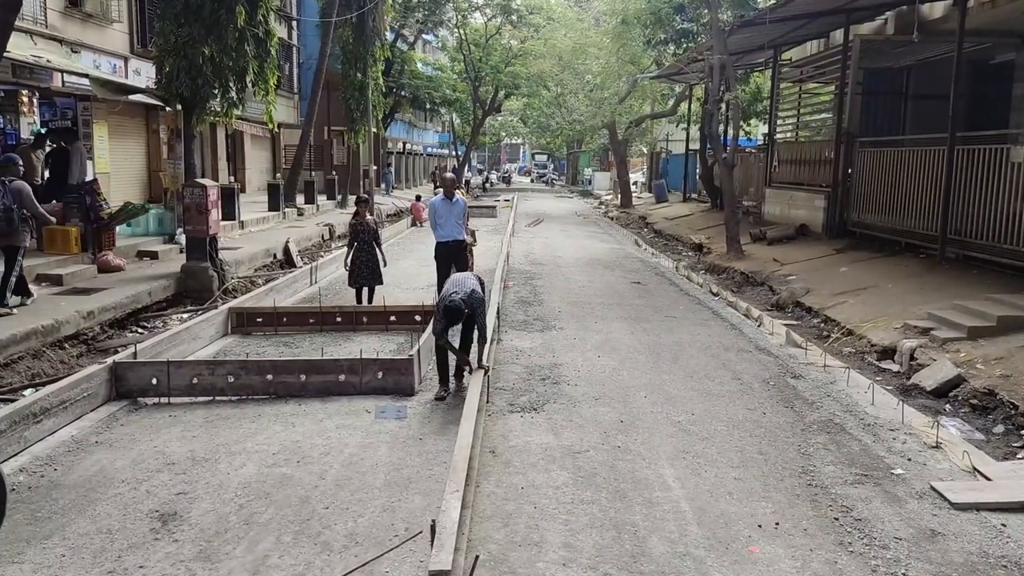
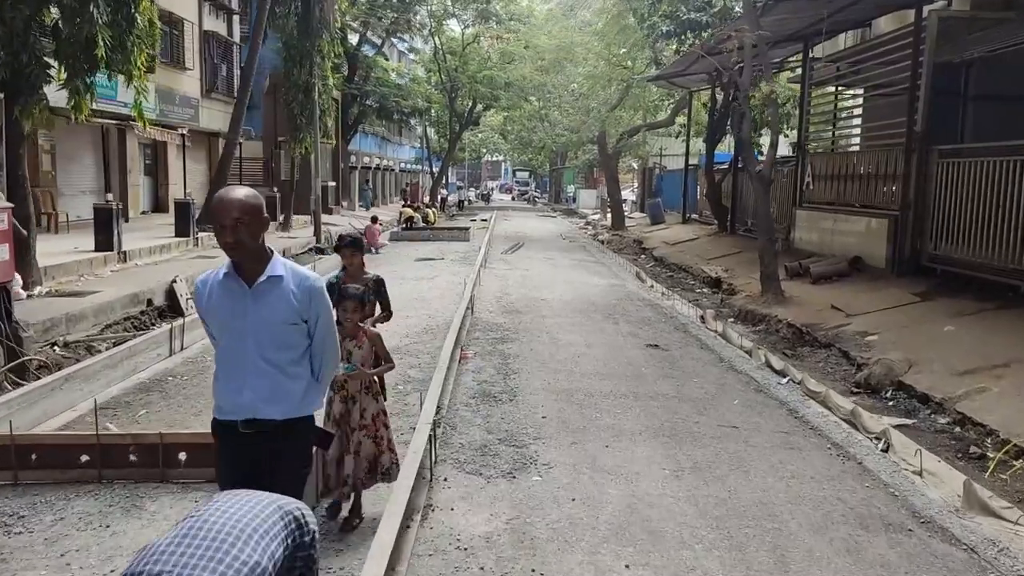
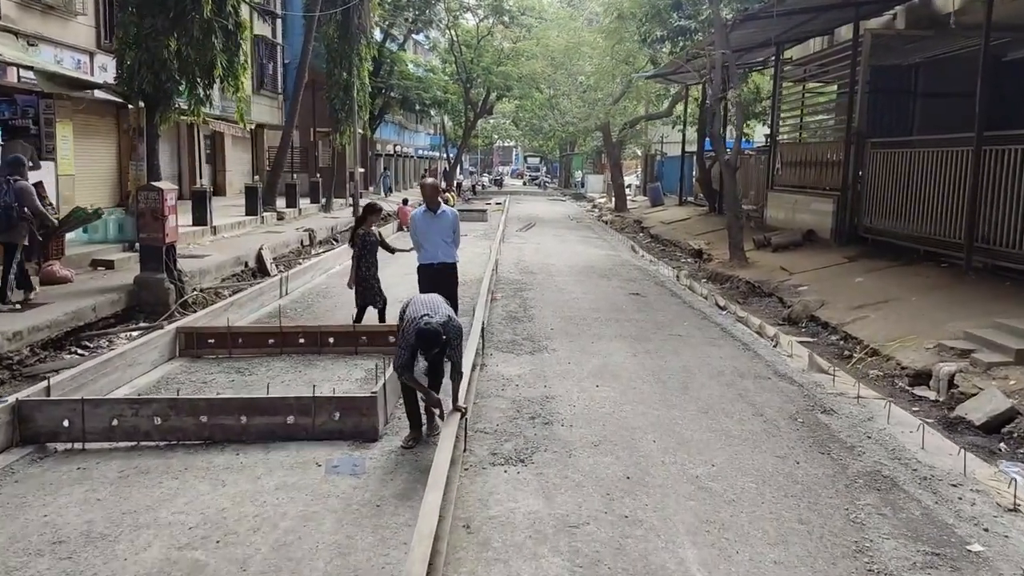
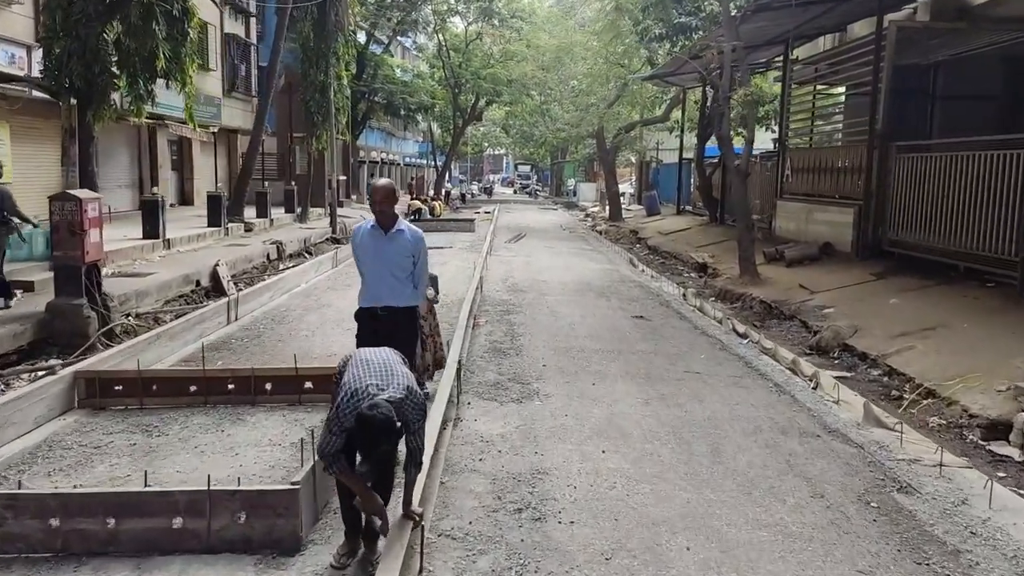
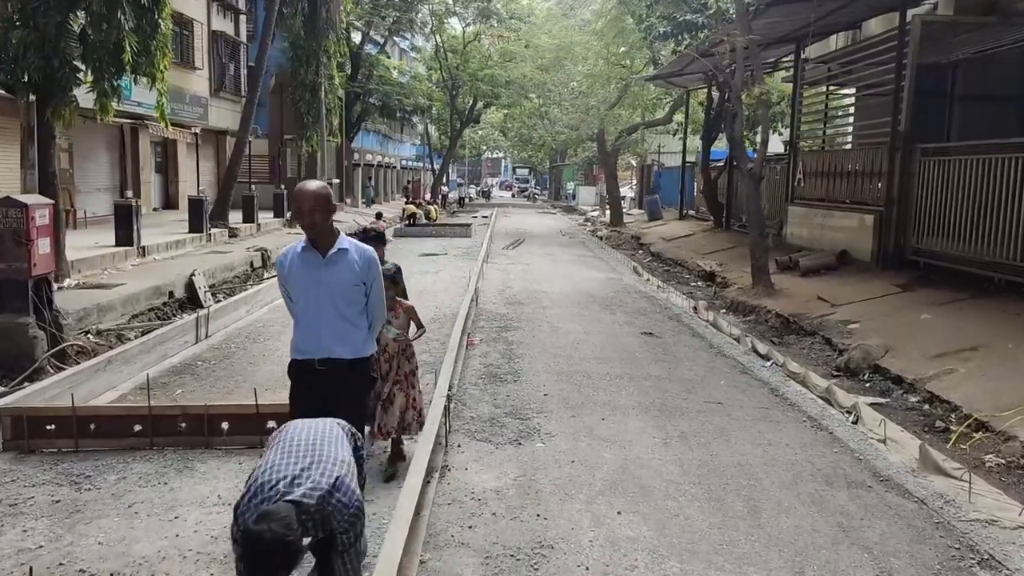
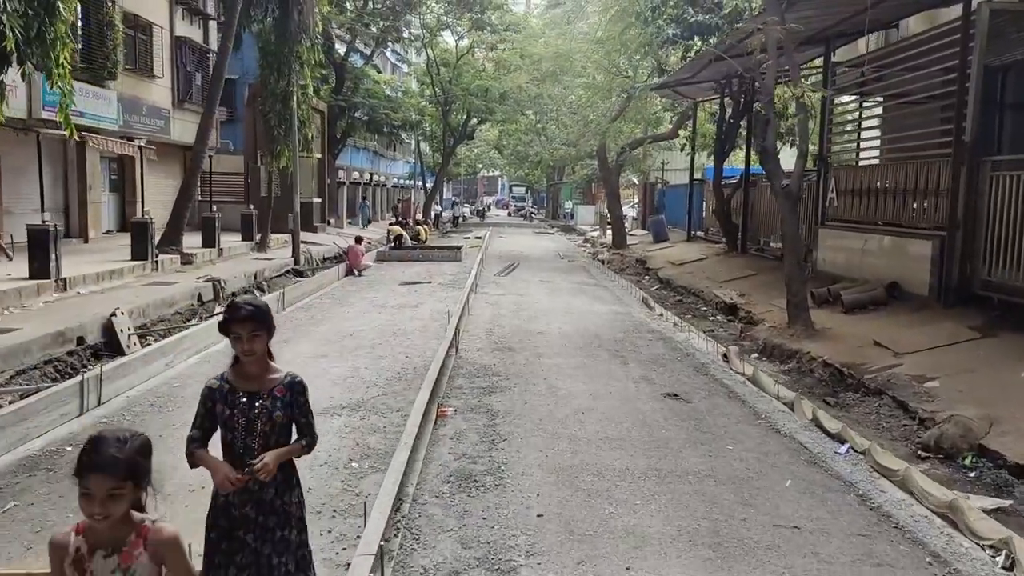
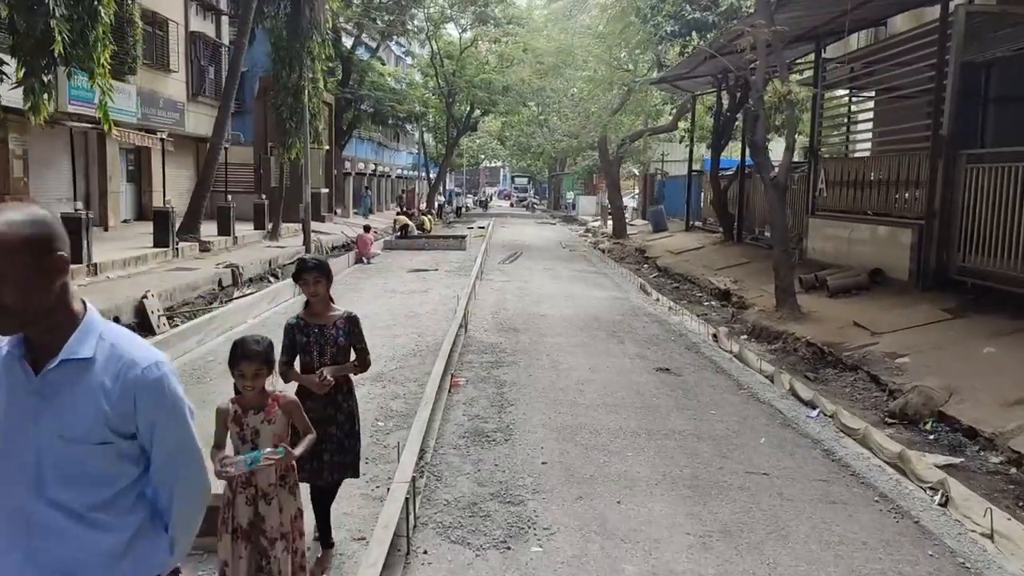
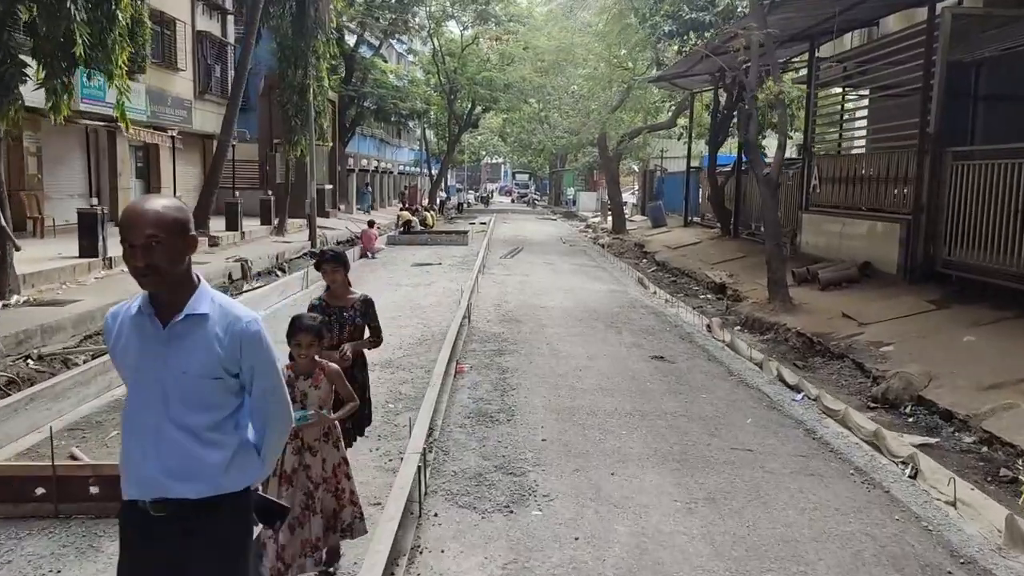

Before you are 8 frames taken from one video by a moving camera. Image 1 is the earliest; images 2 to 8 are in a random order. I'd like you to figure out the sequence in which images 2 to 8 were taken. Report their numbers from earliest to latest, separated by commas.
3, 4, 5, 2, 8, 7, 6
